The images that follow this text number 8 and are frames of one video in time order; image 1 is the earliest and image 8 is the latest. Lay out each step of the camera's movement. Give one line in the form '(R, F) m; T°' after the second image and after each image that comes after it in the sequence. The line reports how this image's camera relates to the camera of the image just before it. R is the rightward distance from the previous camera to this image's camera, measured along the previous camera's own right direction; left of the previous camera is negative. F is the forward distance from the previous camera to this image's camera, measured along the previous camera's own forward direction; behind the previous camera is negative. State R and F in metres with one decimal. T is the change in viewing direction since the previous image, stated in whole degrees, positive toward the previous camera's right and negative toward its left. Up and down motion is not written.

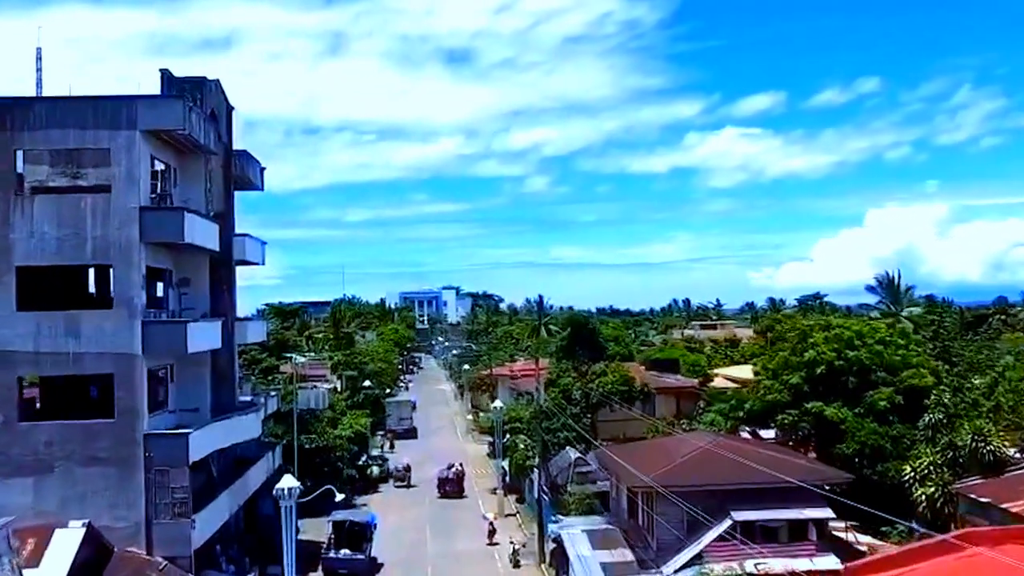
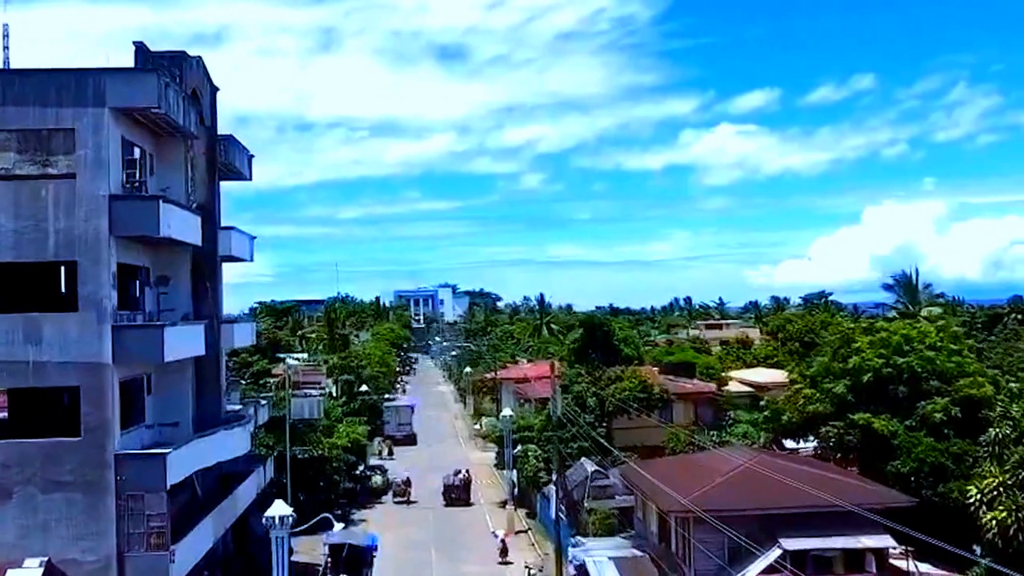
(-0.4, +2.5) m; 0°
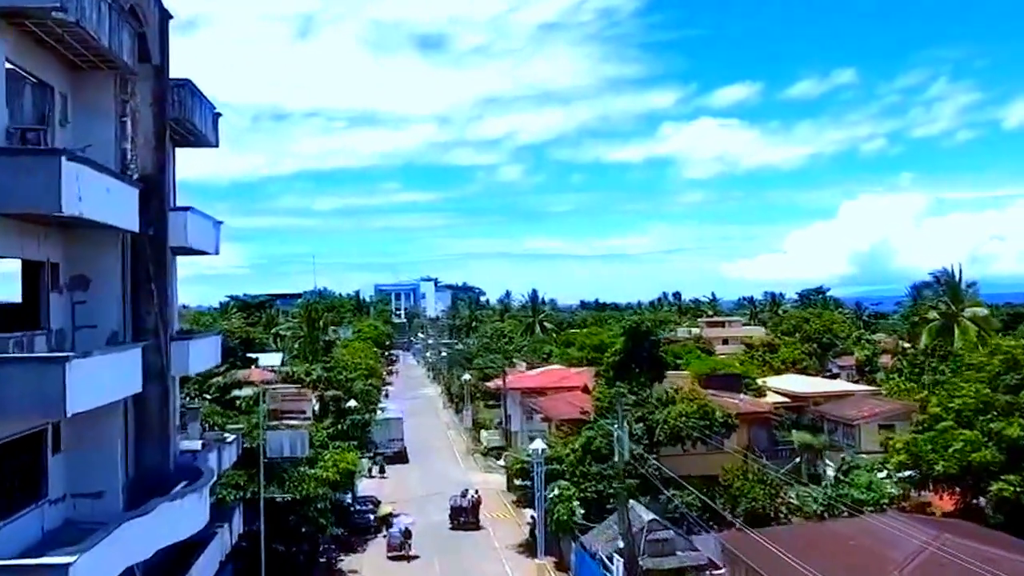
(-1.5, +6.5) m; +1°
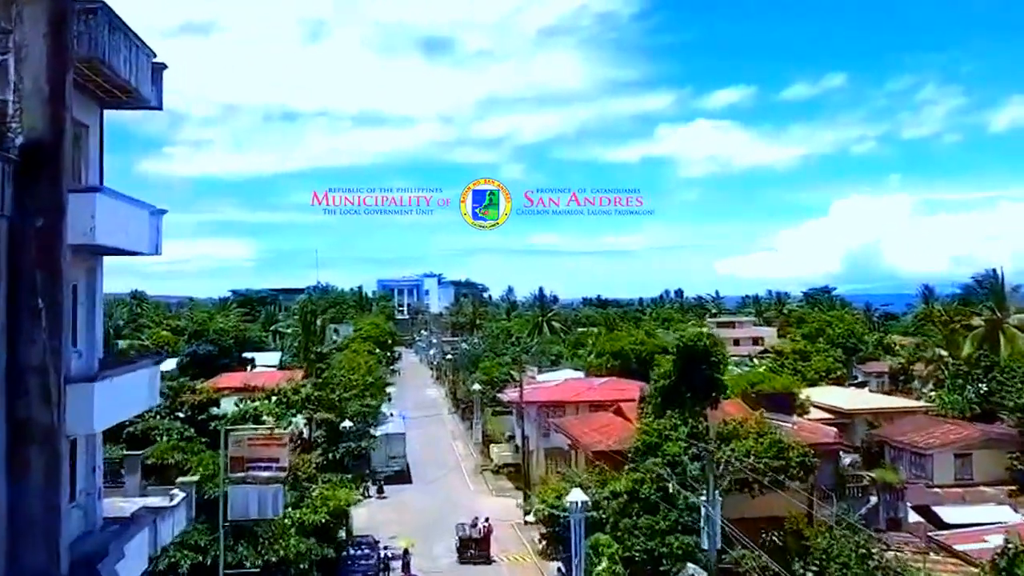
(-0.8, +5.3) m; 0°
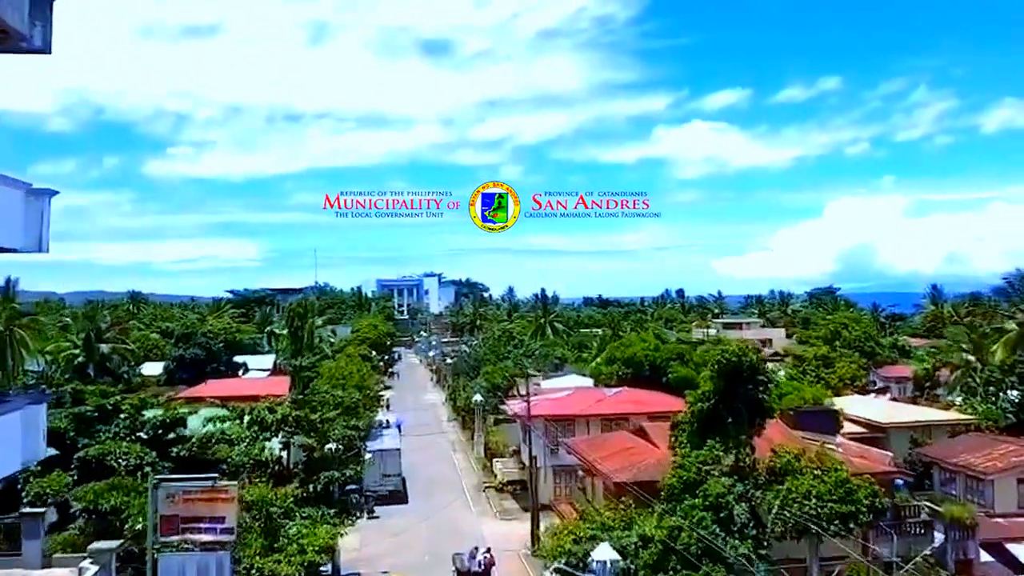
(-0.3, +3.9) m; 0°
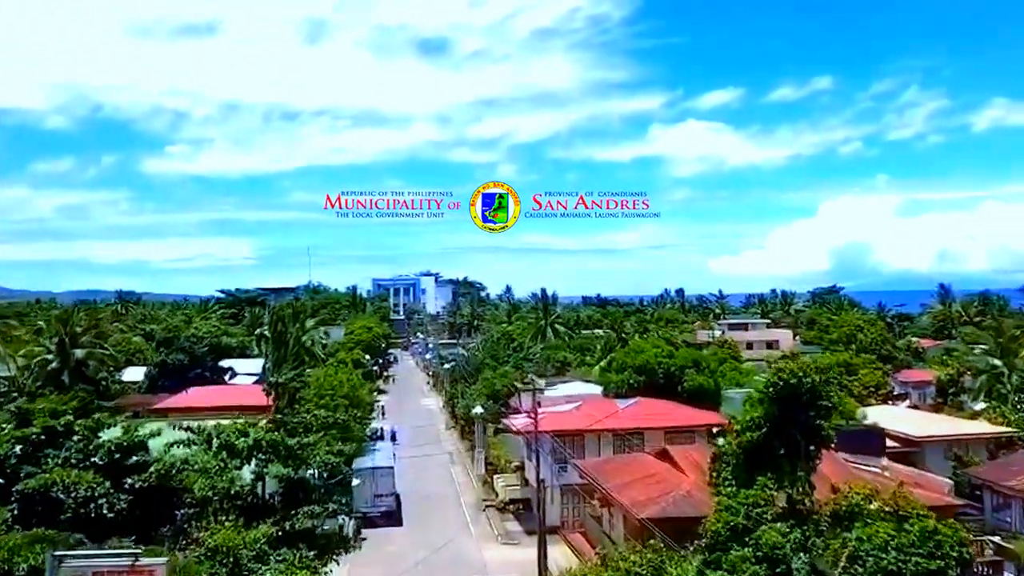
(-0.3, +3.5) m; 0°
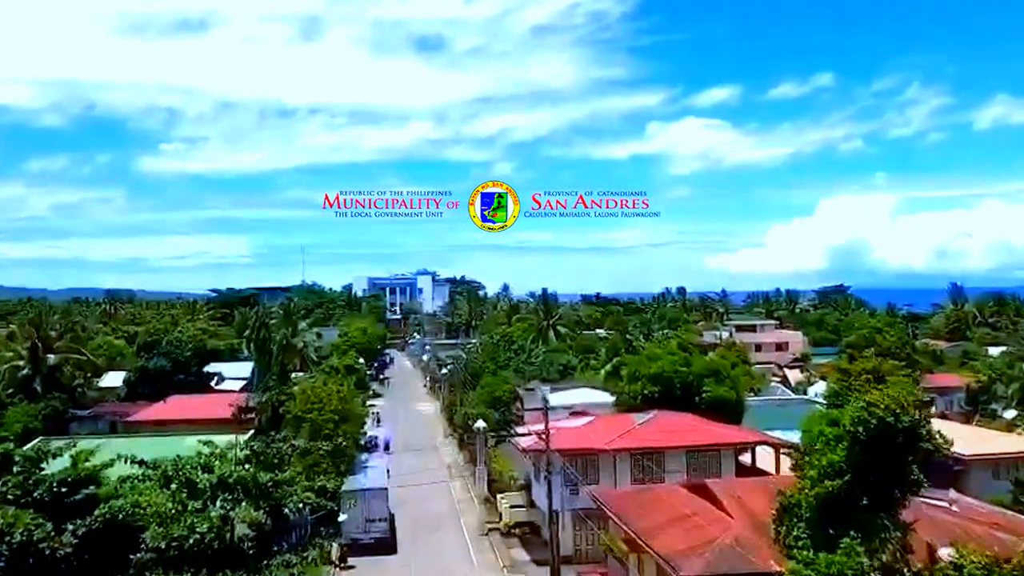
(-0.3, +3.8) m; 0°
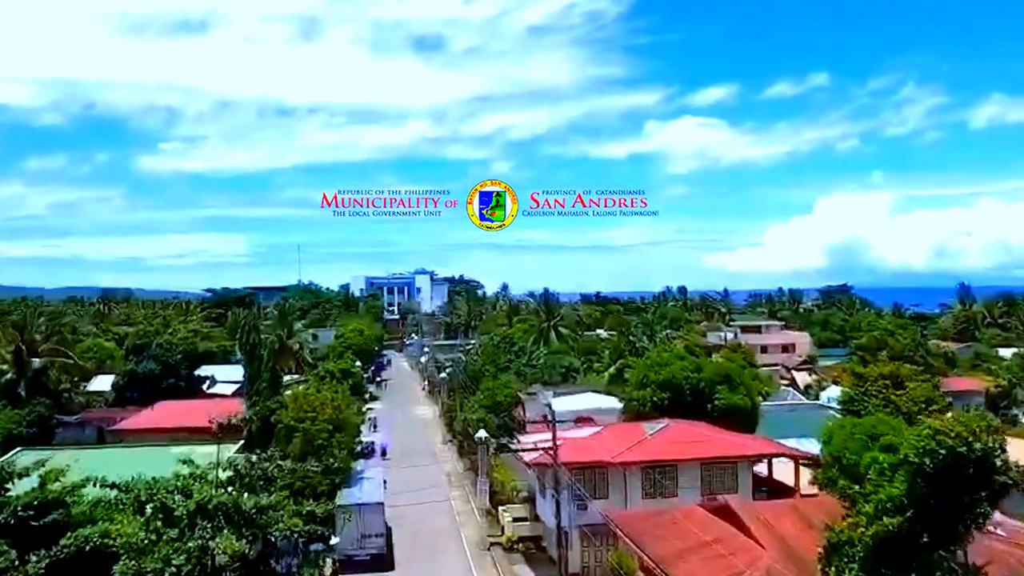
(-0.2, +2.1) m; 0°
